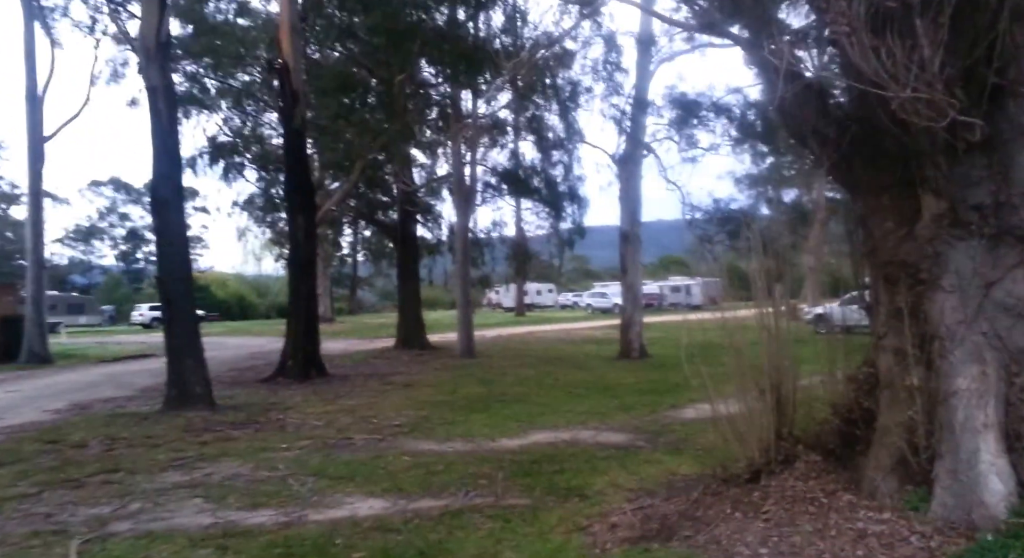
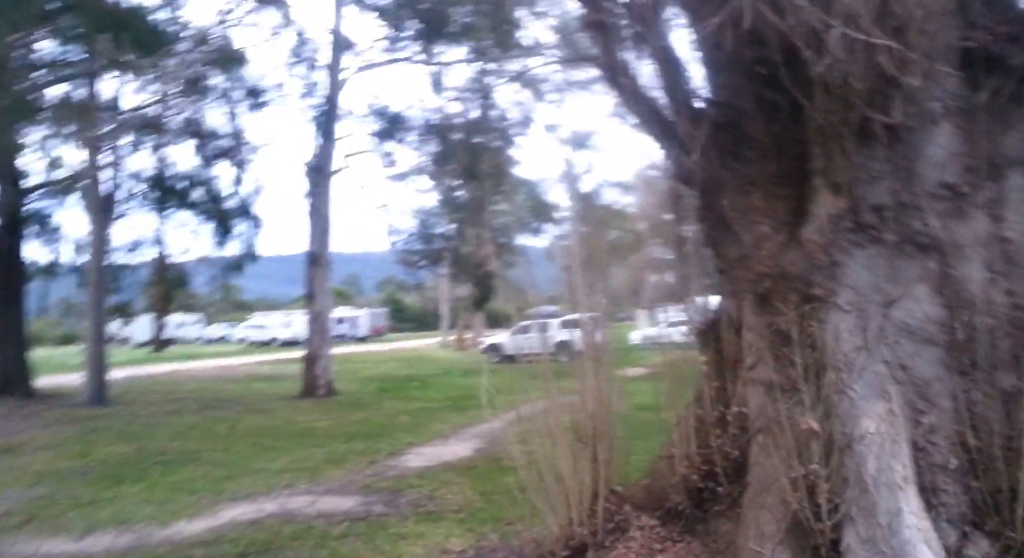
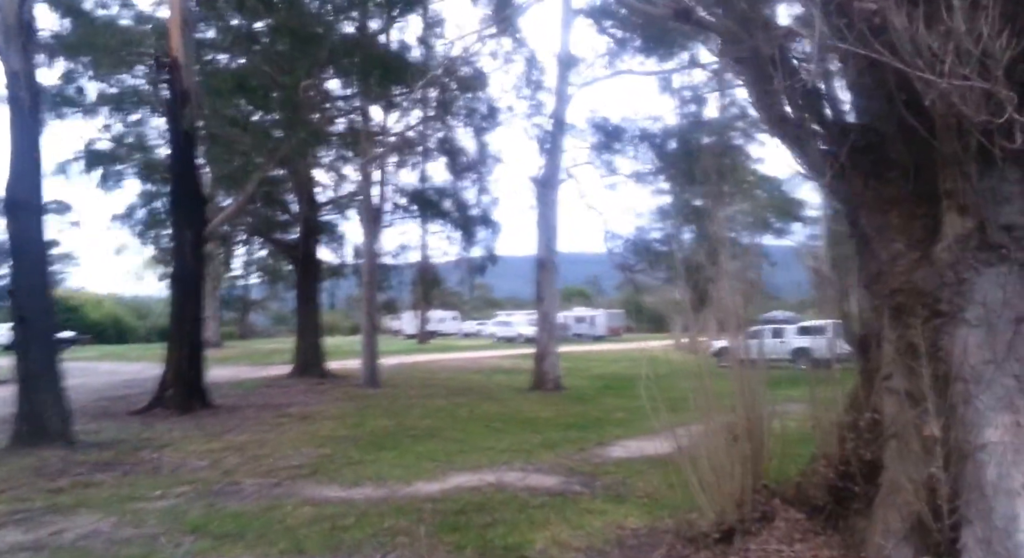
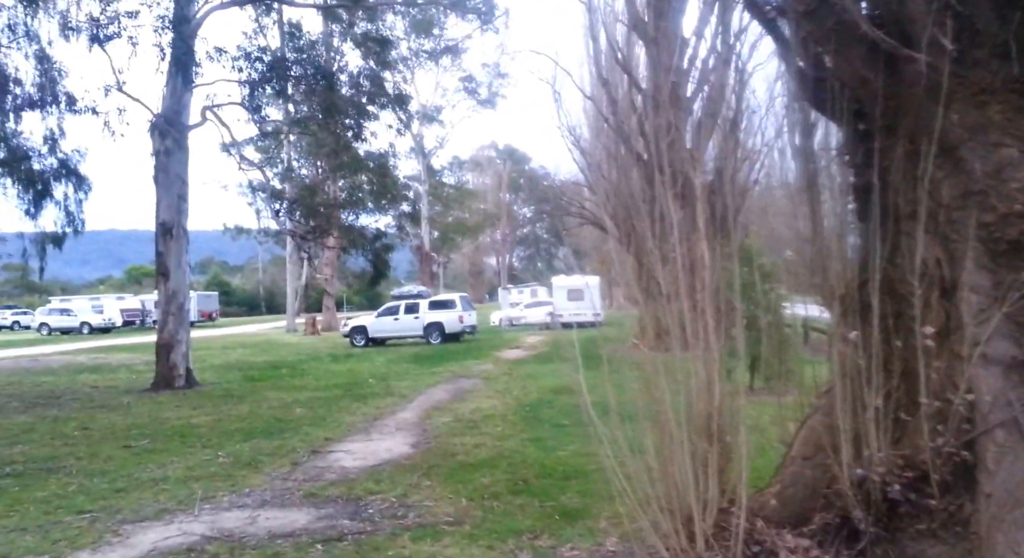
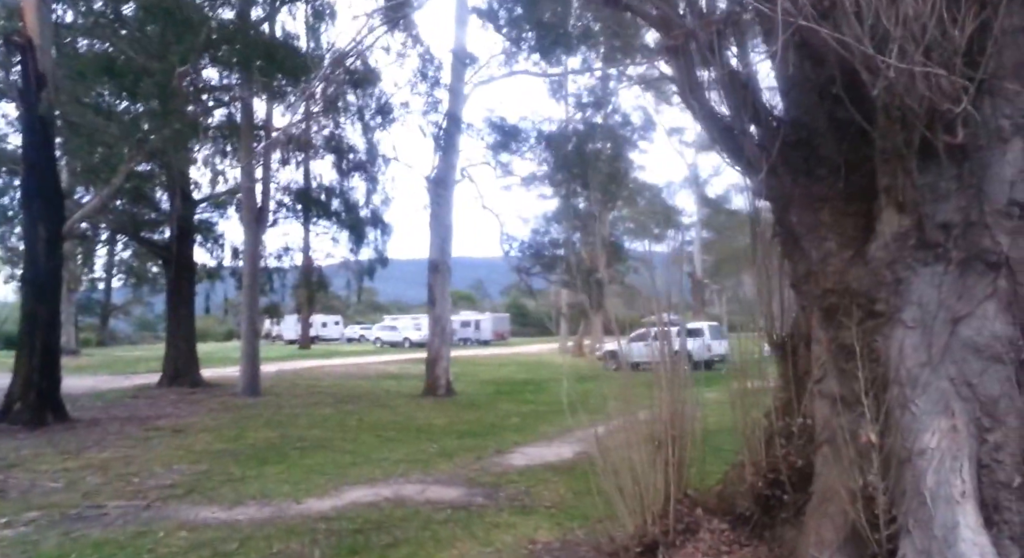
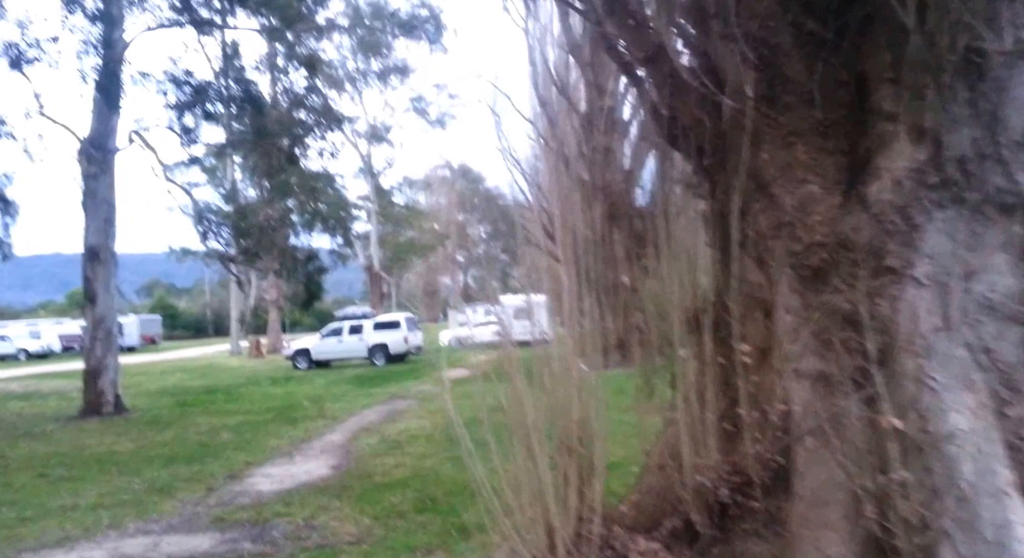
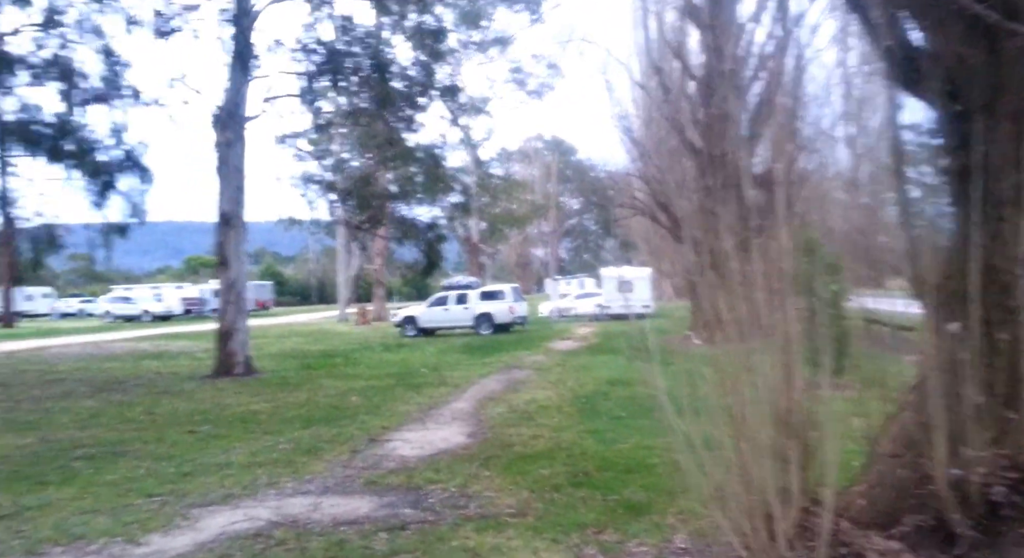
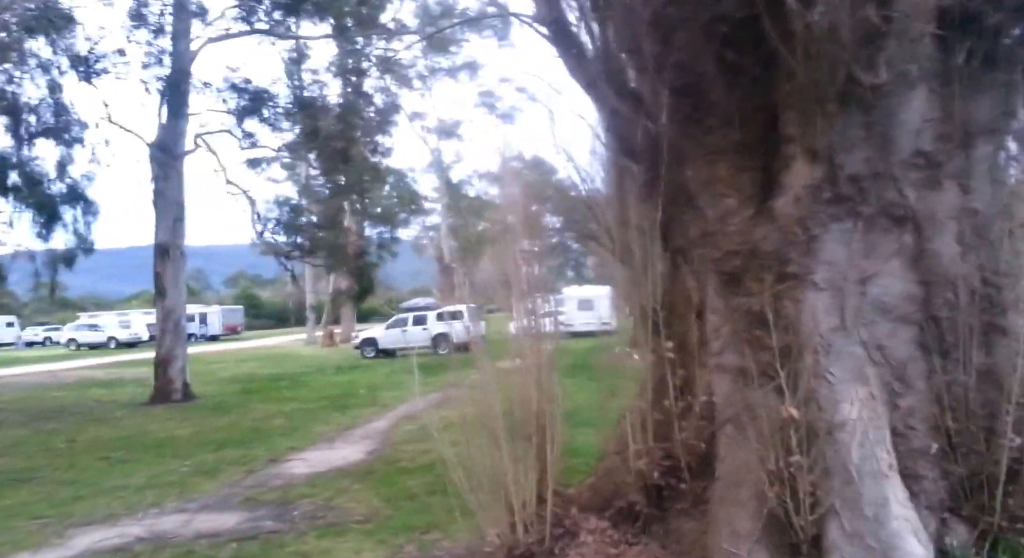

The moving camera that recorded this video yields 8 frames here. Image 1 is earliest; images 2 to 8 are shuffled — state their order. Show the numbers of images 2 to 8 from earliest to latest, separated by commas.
3, 5, 2, 8, 6, 4, 7
